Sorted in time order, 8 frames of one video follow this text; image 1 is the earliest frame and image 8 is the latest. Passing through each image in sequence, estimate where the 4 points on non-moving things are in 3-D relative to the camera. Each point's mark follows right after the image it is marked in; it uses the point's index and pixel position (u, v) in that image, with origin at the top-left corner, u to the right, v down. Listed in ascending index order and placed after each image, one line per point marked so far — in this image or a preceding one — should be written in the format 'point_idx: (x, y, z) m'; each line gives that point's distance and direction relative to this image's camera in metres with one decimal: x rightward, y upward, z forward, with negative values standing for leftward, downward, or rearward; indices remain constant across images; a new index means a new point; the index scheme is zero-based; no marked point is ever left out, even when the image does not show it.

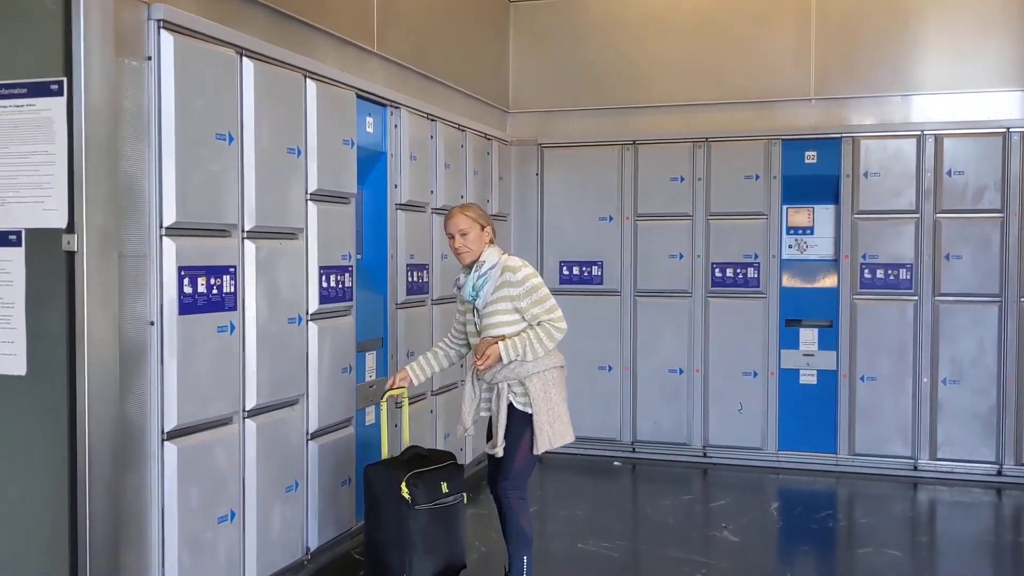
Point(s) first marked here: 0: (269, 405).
0: (-1.0, -0.5, +4.0) m
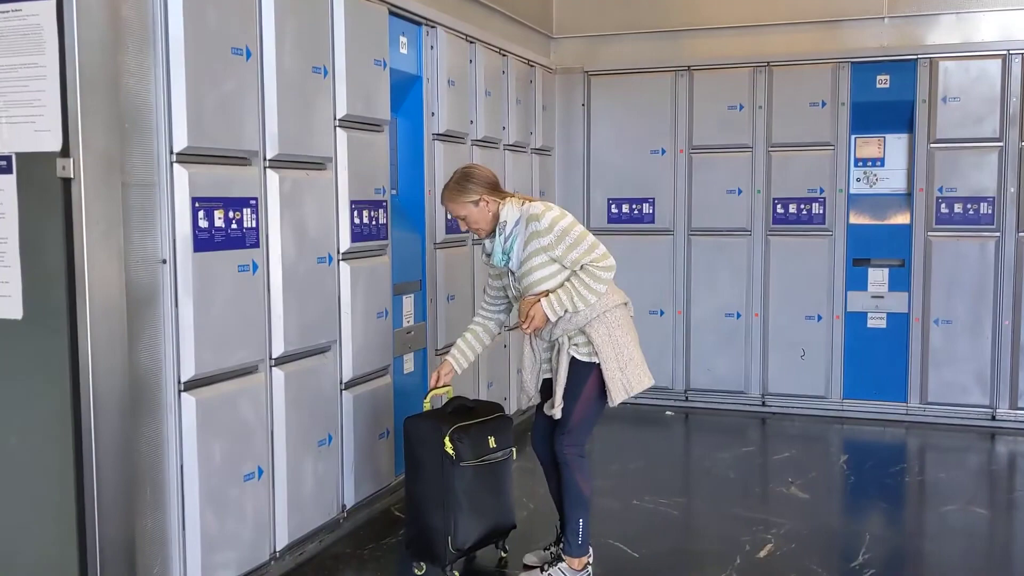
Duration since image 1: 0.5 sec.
0: (-0.8, -0.3, +3.7) m
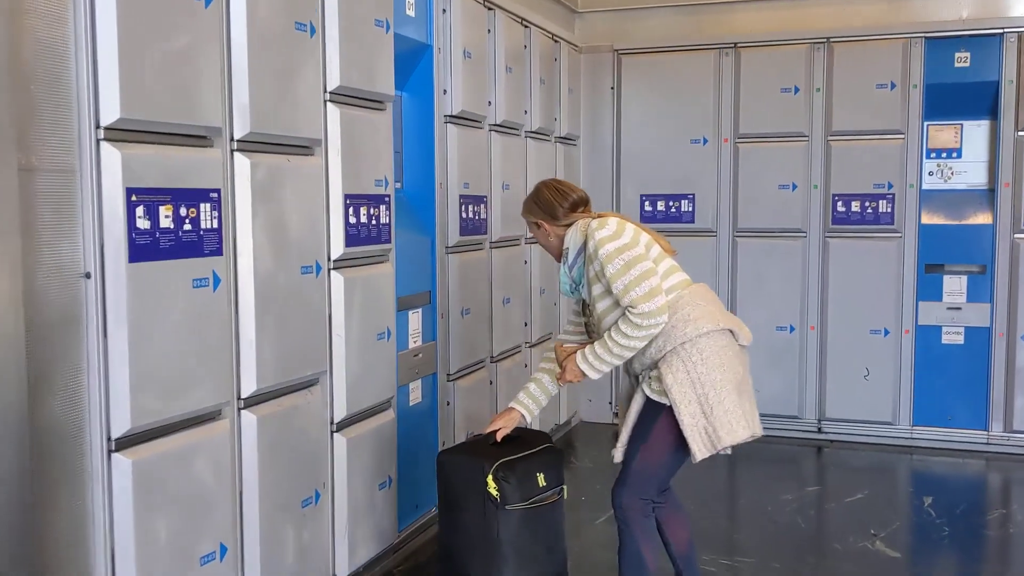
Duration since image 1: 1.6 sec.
0: (-0.7, -0.3, +2.8) m
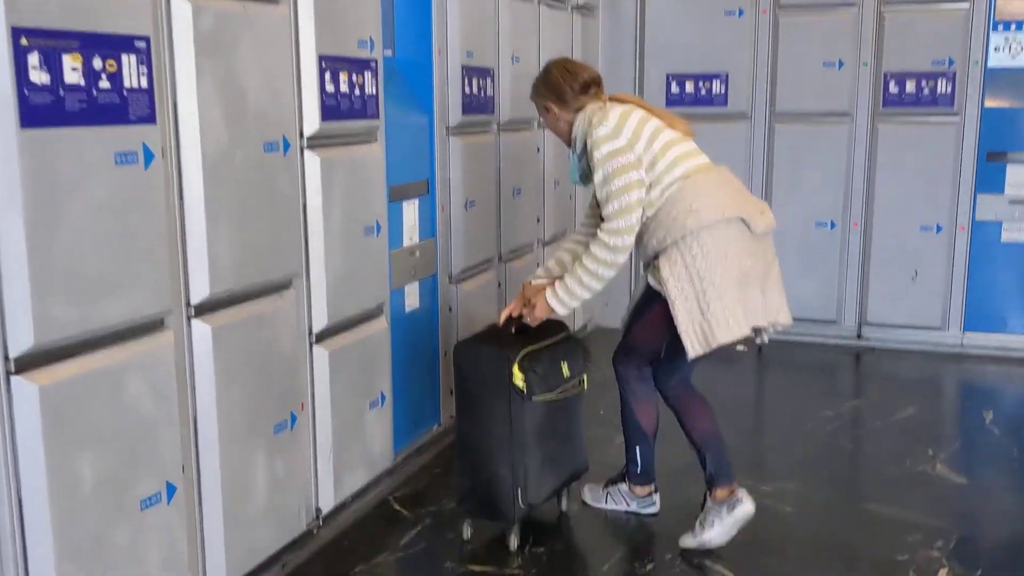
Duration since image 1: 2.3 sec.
0: (-0.7, 0.0, +2.3) m
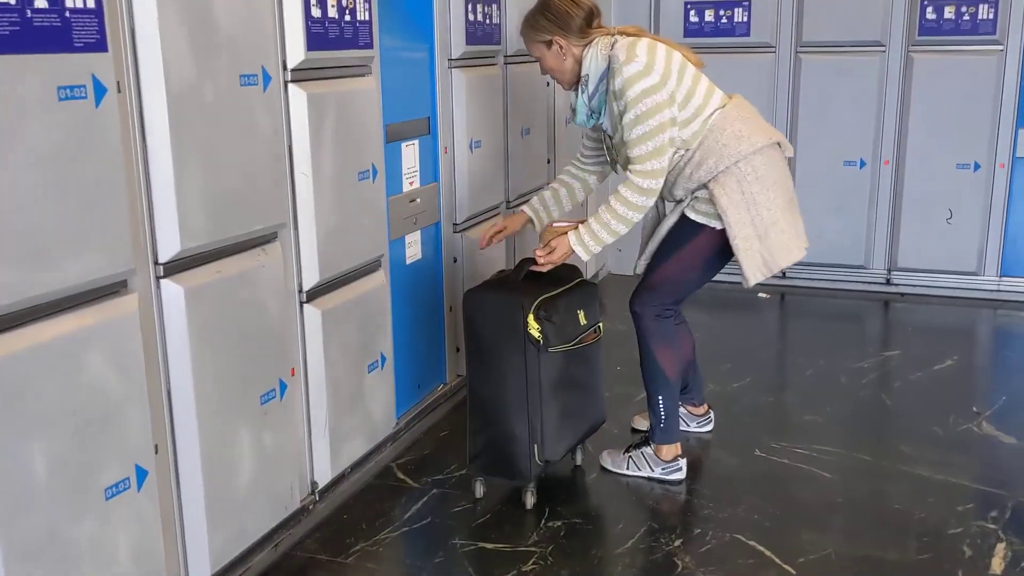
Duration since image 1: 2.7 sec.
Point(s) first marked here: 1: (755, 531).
0: (-0.6, +0.1, +2.1) m
1: (+0.6, -0.6, +2.6) m
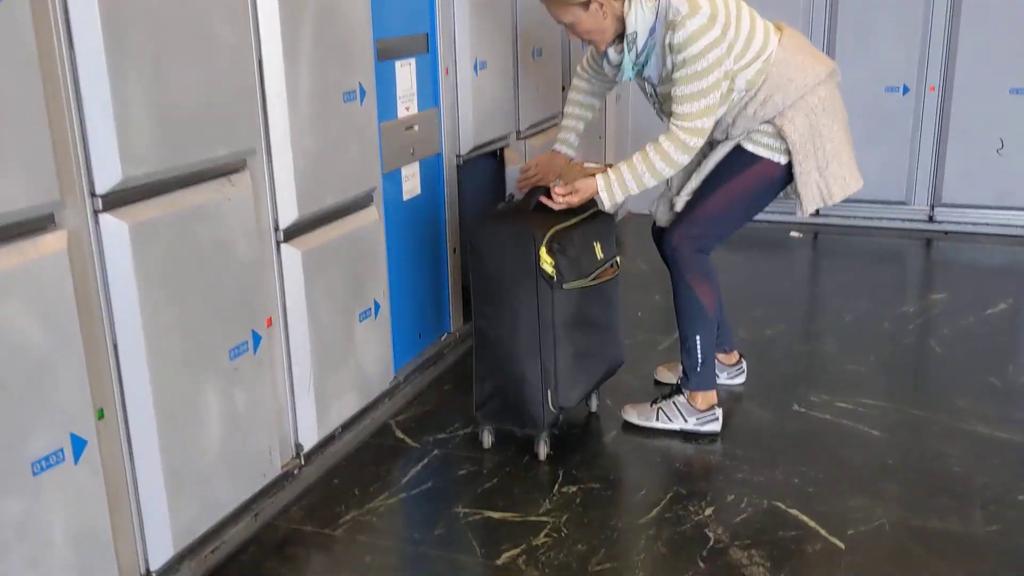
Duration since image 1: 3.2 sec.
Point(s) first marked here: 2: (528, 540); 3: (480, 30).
0: (-0.6, +0.2, +1.7) m
1: (+0.7, -0.5, +2.3) m
2: (0.0, -0.6, +2.1) m
3: (-0.1, +0.8, +2.9) m
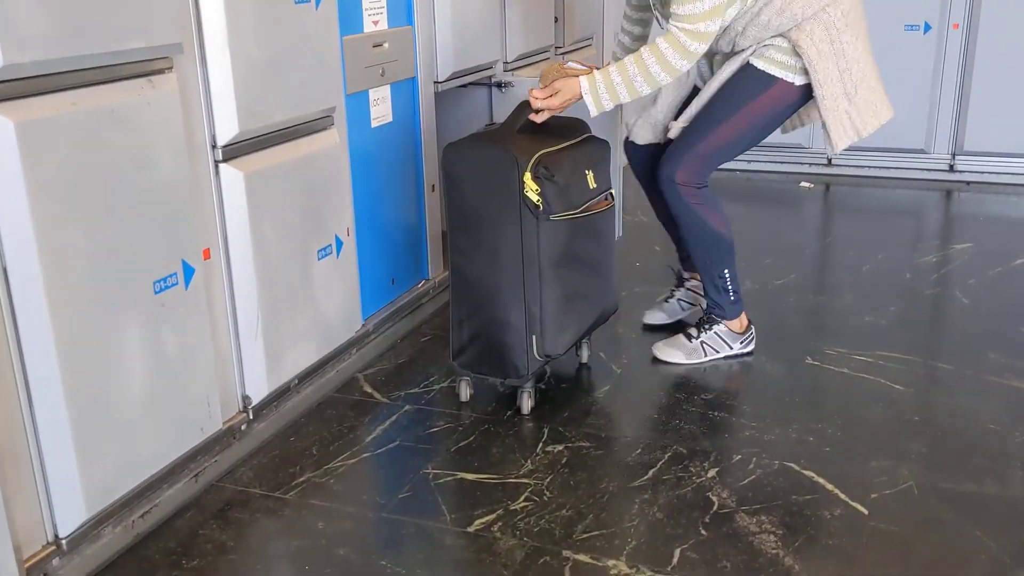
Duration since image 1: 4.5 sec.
0: (-0.7, +0.3, +1.5) m
1: (+0.6, -0.4, +2.0) m
2: (0.0, -0.4, +1.8) m
3: (-0.2, +0.9, +2.6) m
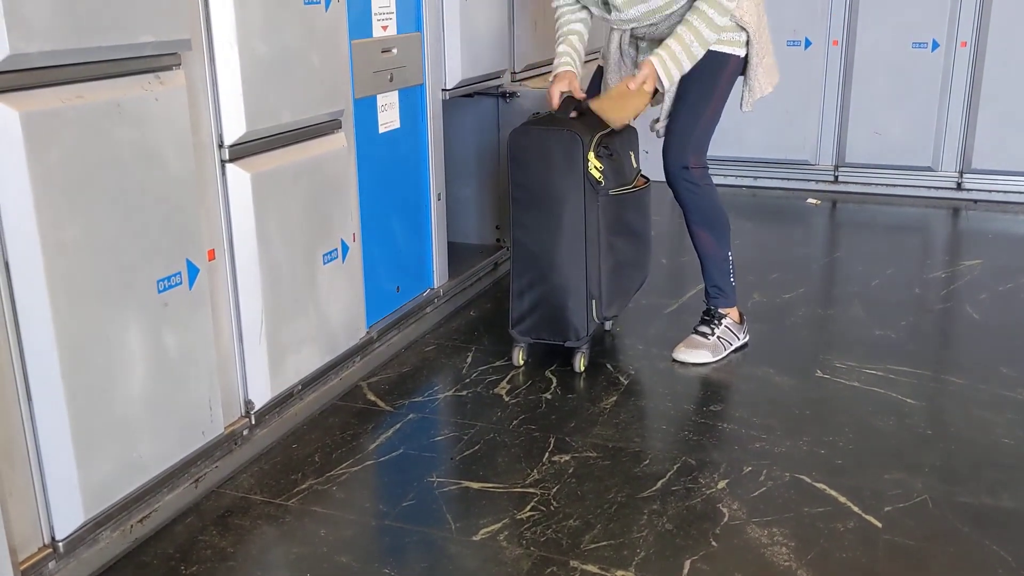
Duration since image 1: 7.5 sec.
0: (-0.7, +0.3, +1.4) m
1: (+0.6, -0.4, +2.0) m
2: (0.0, -0.4, +1.8) m
3: (-0.1, +0.9, +2.6) m
